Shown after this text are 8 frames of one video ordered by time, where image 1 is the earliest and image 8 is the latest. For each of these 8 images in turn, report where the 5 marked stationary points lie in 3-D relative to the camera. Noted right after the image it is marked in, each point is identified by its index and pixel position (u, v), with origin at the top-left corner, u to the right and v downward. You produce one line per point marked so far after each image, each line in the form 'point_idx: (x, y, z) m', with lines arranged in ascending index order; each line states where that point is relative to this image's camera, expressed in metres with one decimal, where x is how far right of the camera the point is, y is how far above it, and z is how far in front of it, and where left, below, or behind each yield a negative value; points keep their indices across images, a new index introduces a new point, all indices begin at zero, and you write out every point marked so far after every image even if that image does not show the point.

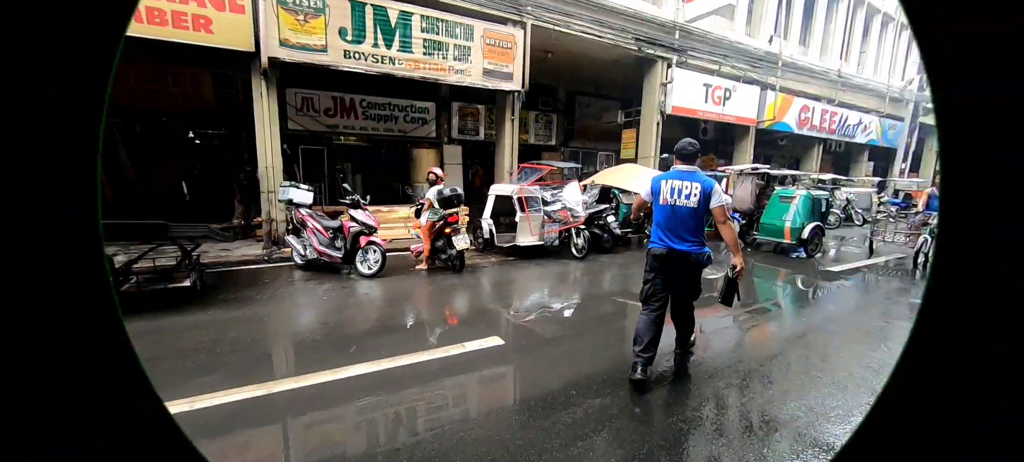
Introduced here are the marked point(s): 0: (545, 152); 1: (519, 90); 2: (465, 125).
0: (+1.1, +2.6, +13.4) m
1: (+0.2, +2.9, +8.4) m
2: (-1.4, +3.3, +12.4) m
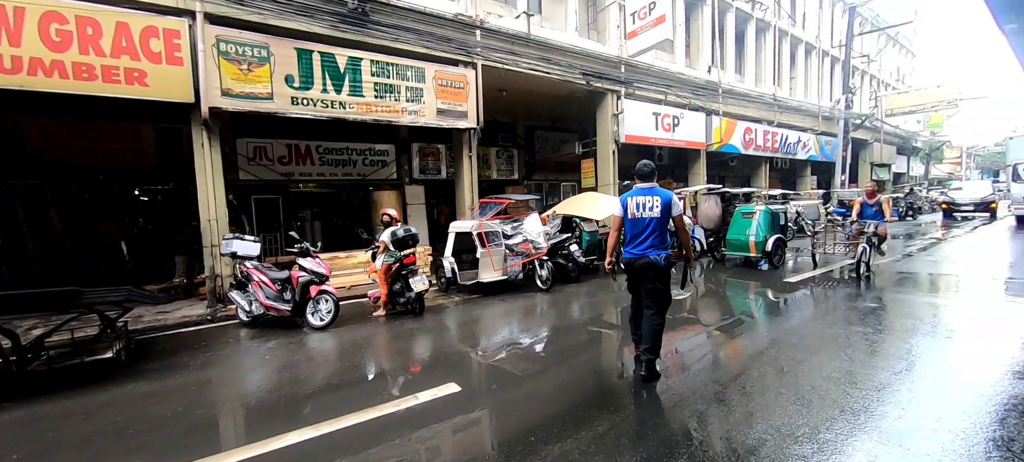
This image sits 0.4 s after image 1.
0: (-0.1, +1.5, +13.5) m
1: (-0.8, +2.2, +8.5) m
2: (-2.6, +2.0, +12.3) m
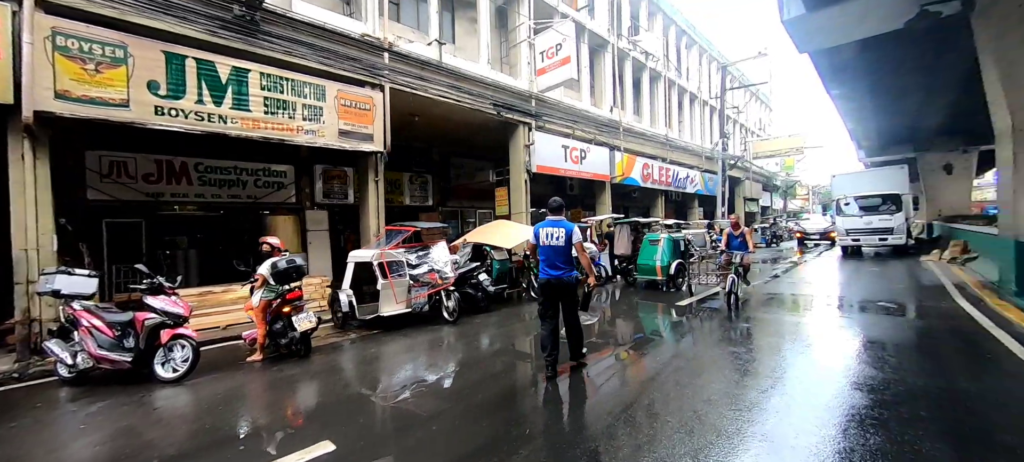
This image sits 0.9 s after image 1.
0: (-3.0, +0.6, +13.1) m
1: (-2.6, +1.6, +8.1) m
2: (-5.2, +1.2, +11.5) m
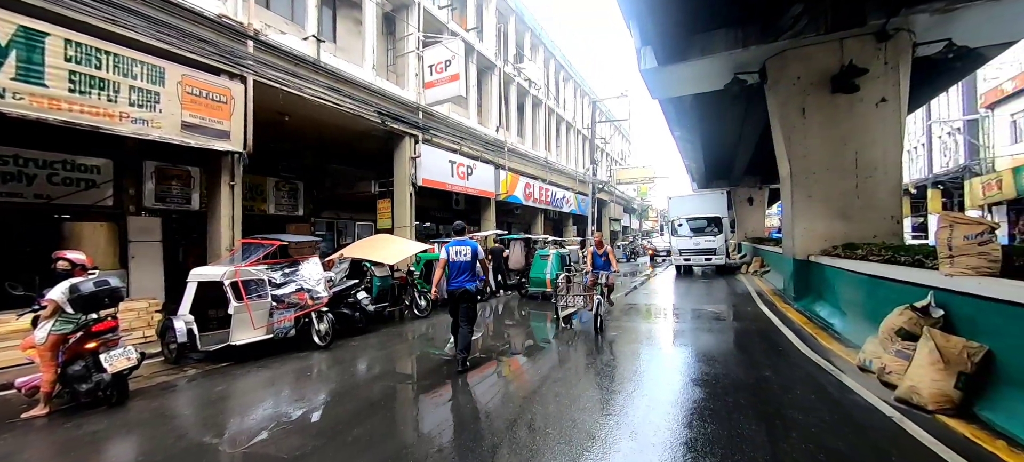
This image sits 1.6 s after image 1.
0: (-6.5, +0.2, +11.6) m
1: (-4.7, +1.4, +7.0) m
2: (-8.2, +1.0, +9.5) m
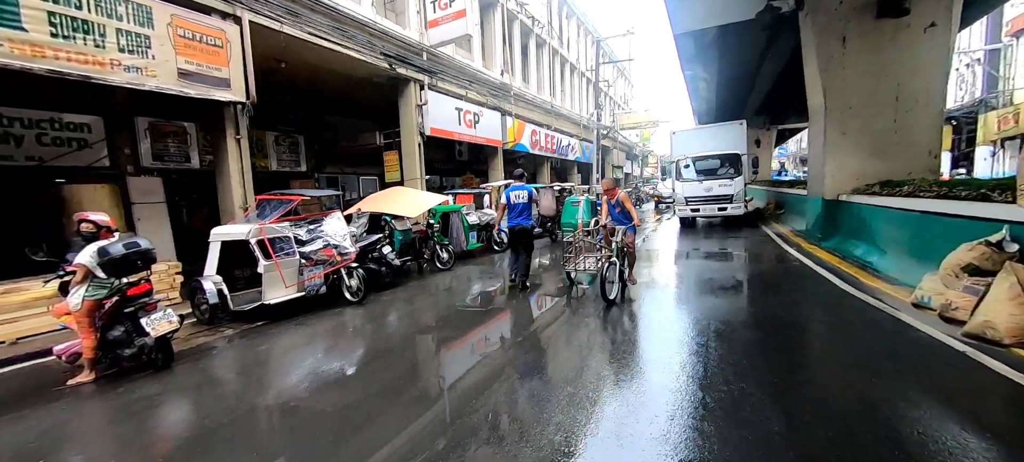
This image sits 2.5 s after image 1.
0: (-6.2, +1.4, +11.2) m
1: (-4.3, +2.1, +6.5) m
2: (-7.8, +1.8, +9.0) m
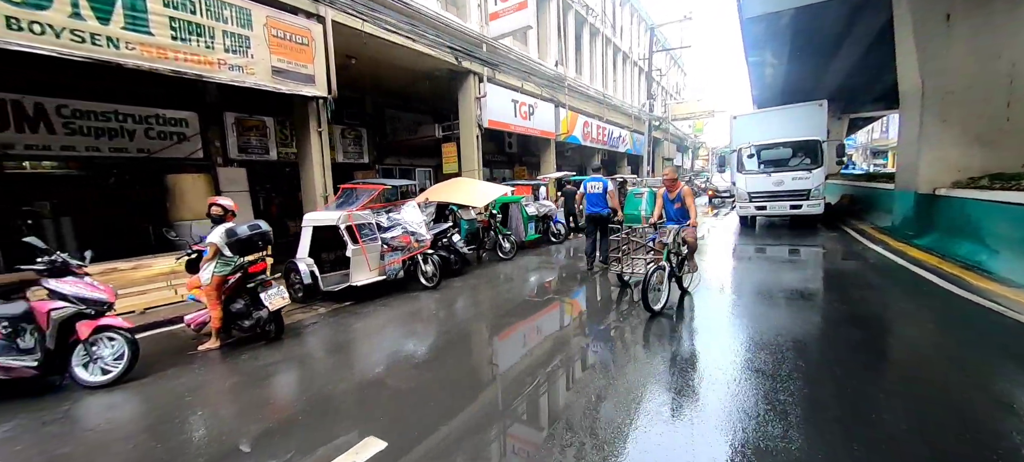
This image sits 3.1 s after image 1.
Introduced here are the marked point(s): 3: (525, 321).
0: (-4.6, +1.7, +11.8) m
1: (-3.2, +2.3, +6.9) m
2: (-6.4, +2.2, +9.7) m
3: (+0.1, -1.1, +4.9) m
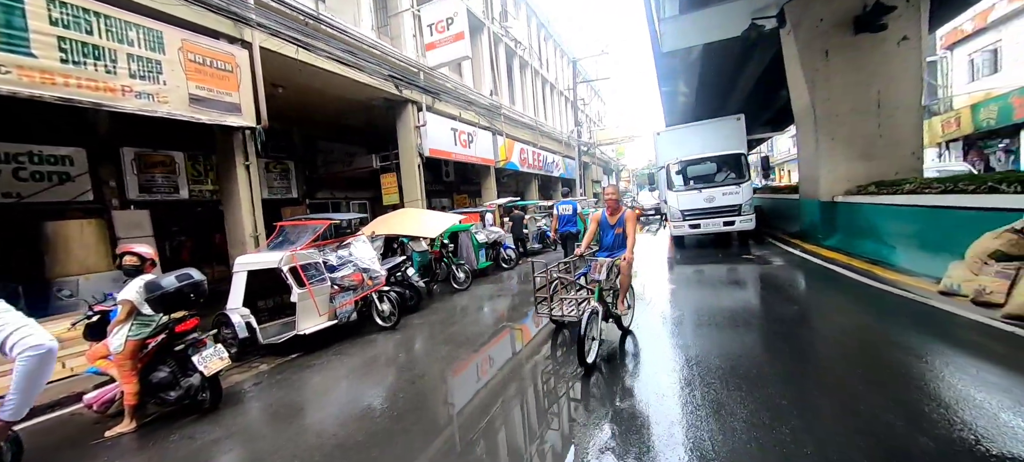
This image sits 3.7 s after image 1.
0: (-6.1, +0.6, +10.9) m
1: (-4.1, +1.6, +6.3) m
2: (-7.7, +1.1, +8.5) m
3: (-0.2, -1.4, +4.6) m
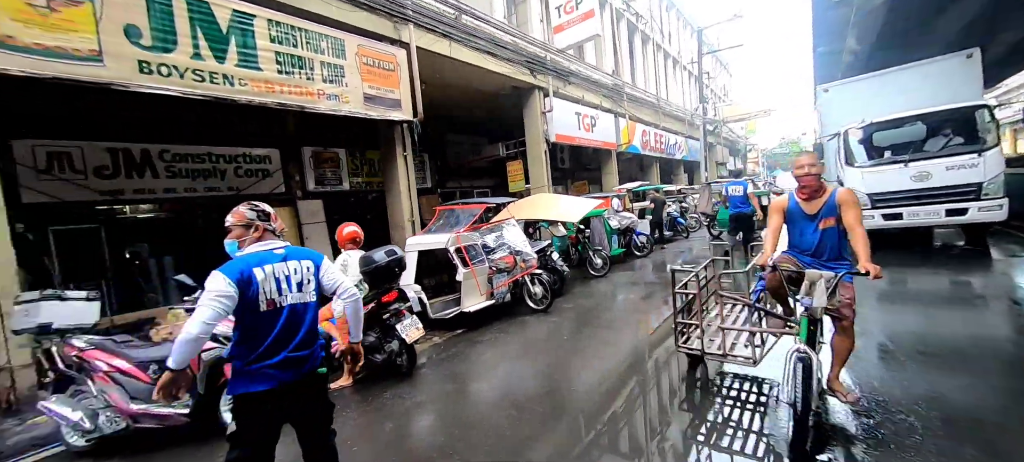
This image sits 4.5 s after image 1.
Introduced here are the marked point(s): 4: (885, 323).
0: (-2.6, +1.0, +11.8) m
1: (-1.7, +1.9, +6.8) m
2: (-4.7, +1.4, +9.9) m
3: (+1.6, -1.2, +4.4) m
4: (+3.8, -0.9, +4.1) m
